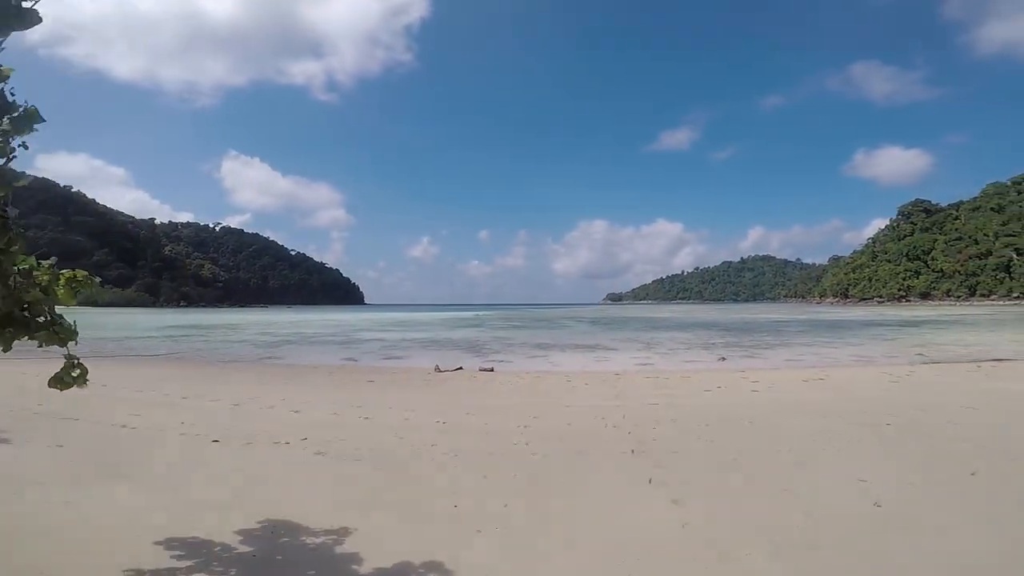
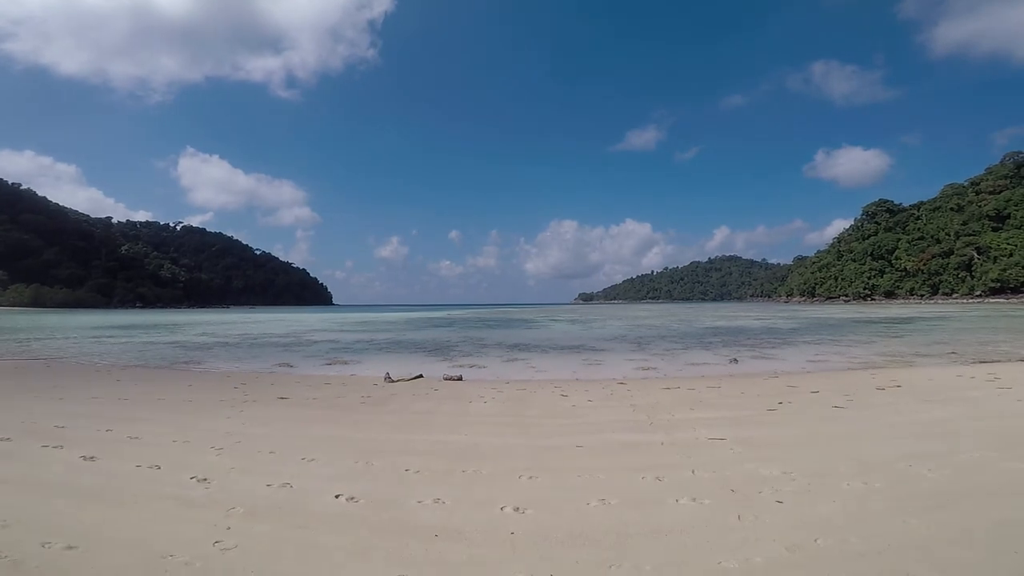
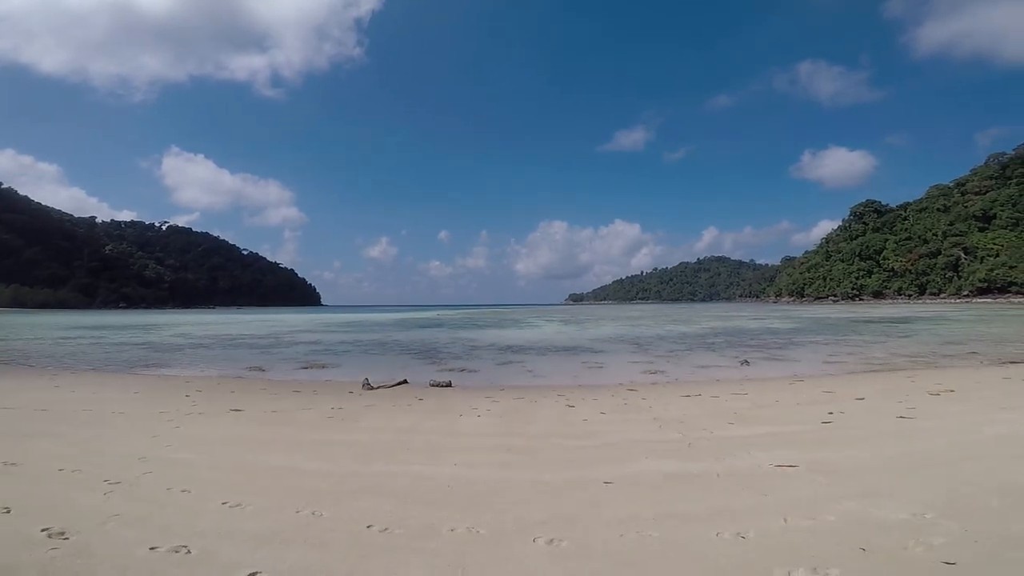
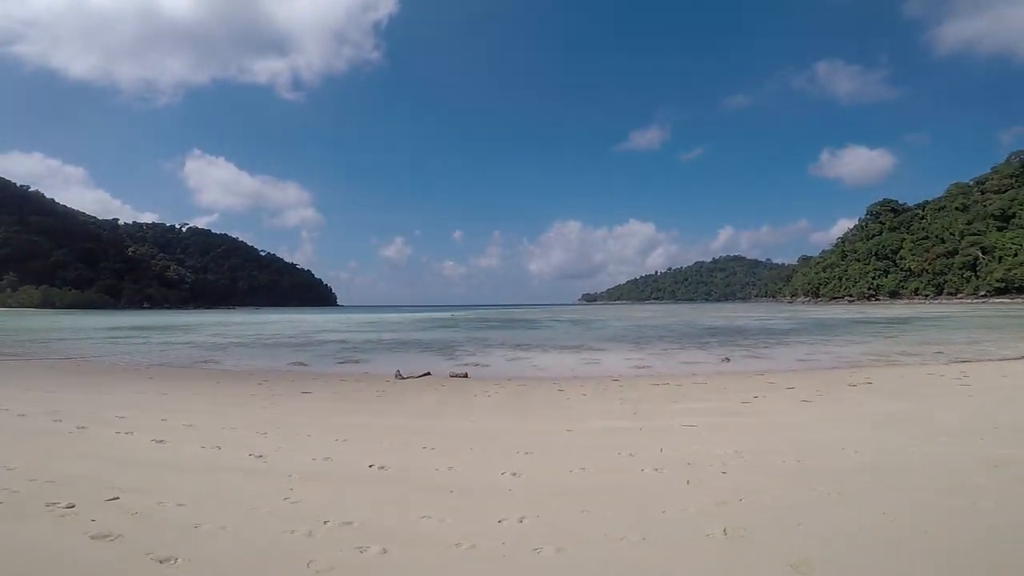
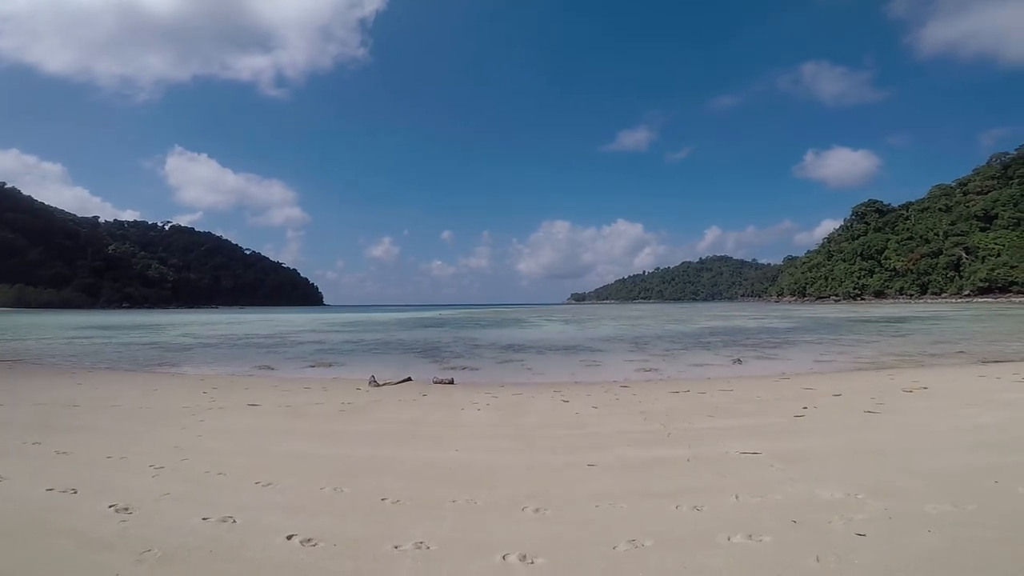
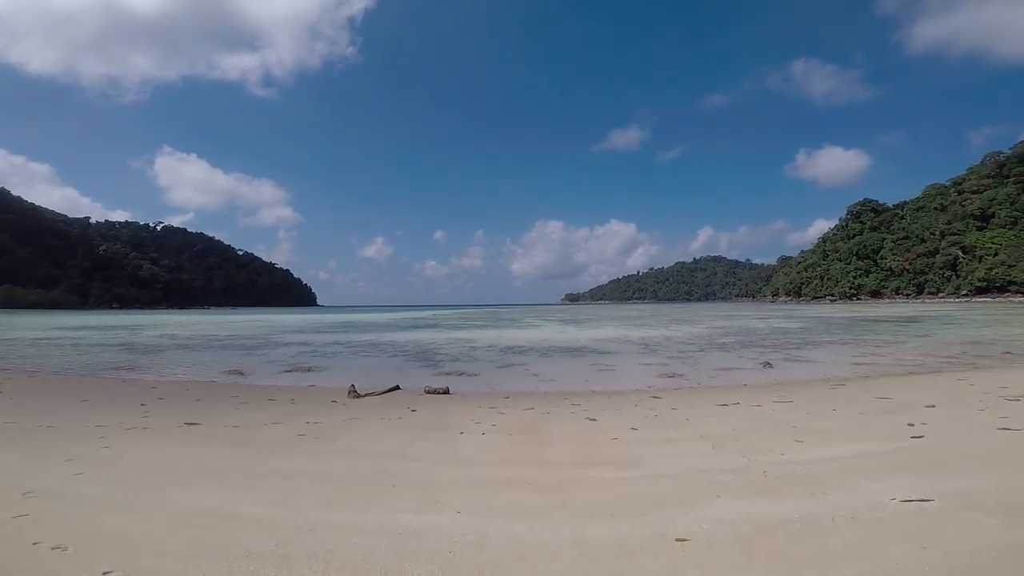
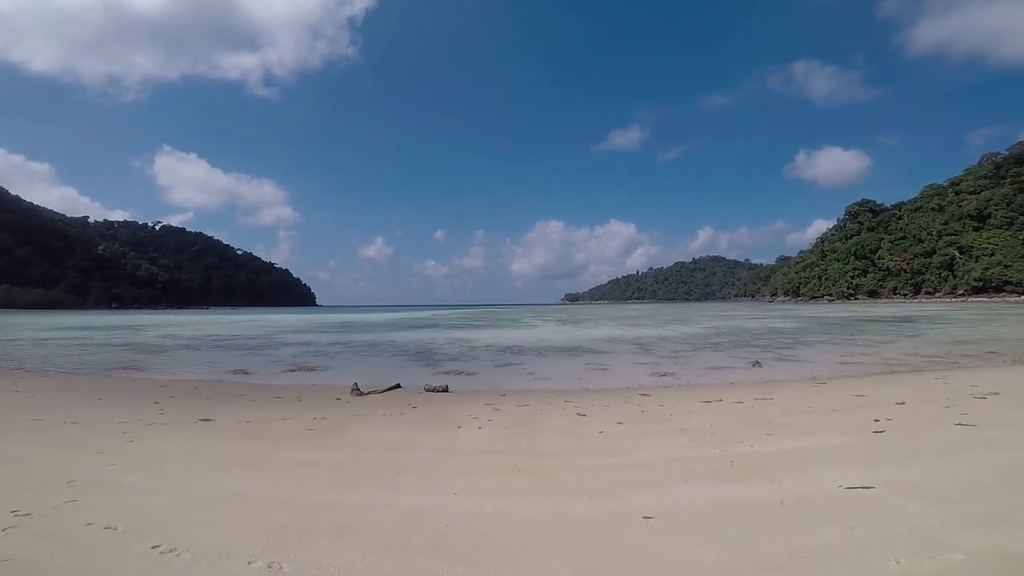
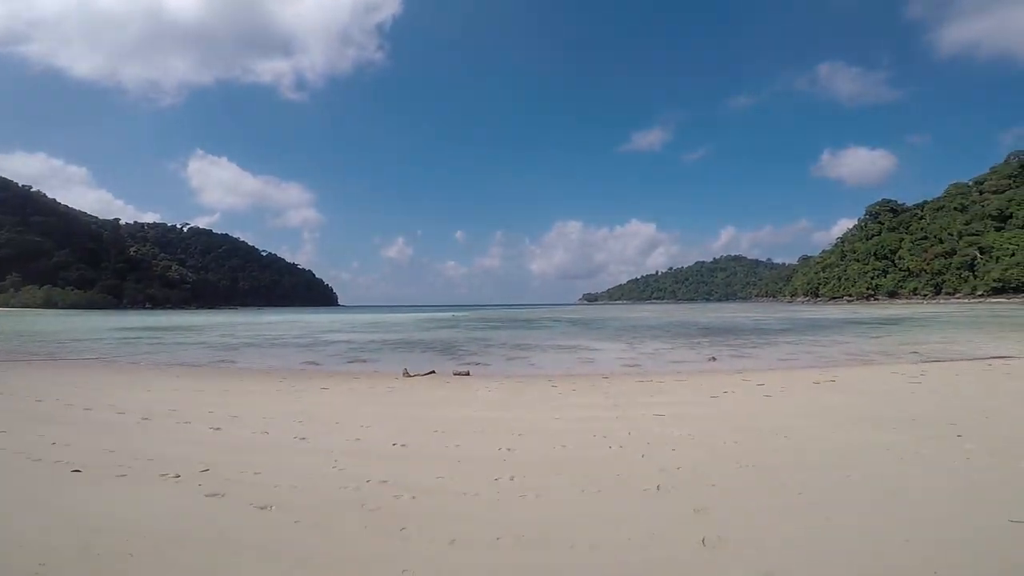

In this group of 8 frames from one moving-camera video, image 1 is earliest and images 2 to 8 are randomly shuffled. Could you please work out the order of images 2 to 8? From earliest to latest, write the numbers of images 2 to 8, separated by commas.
8, 4, 2, 5, 3, 7, 6
